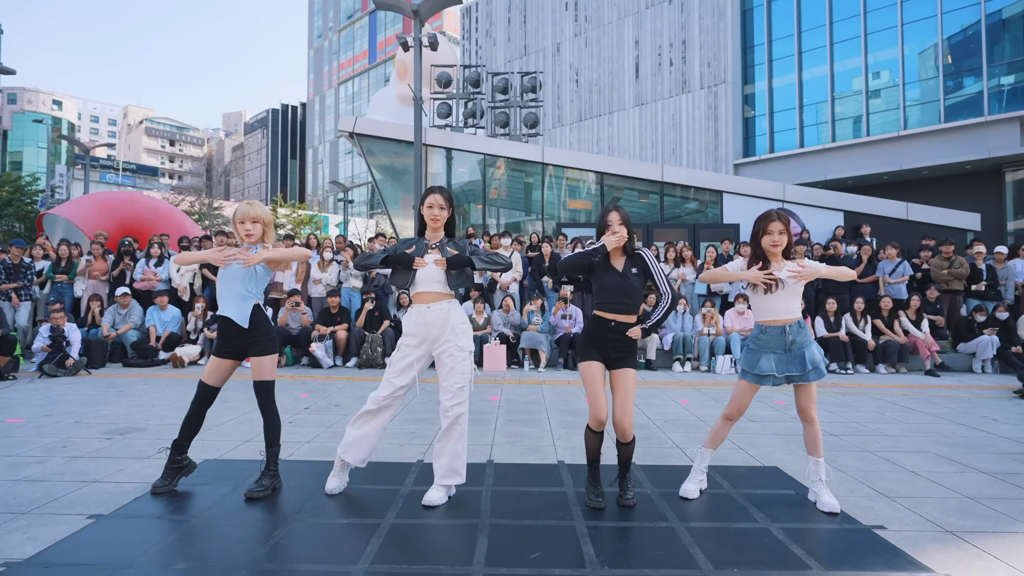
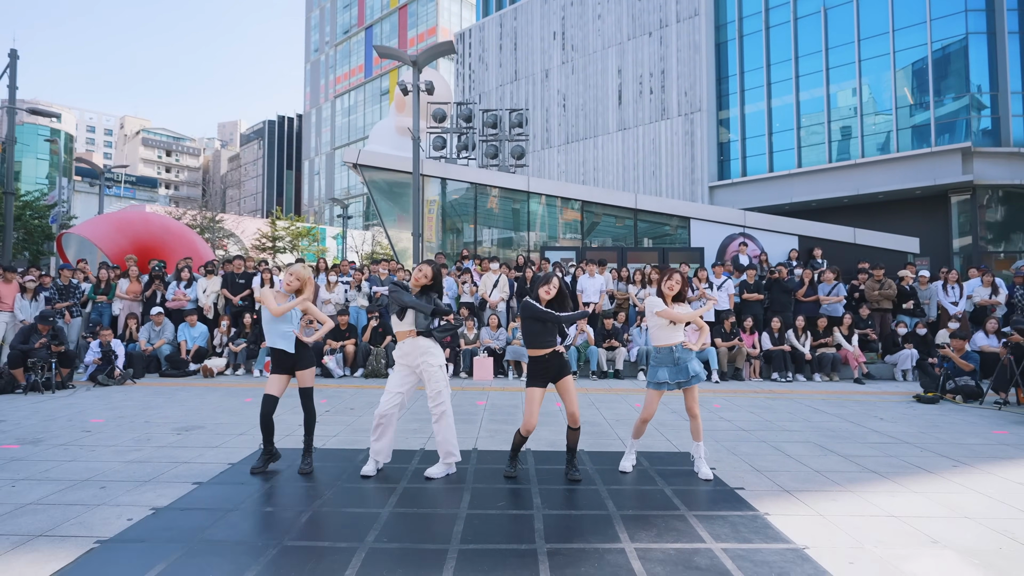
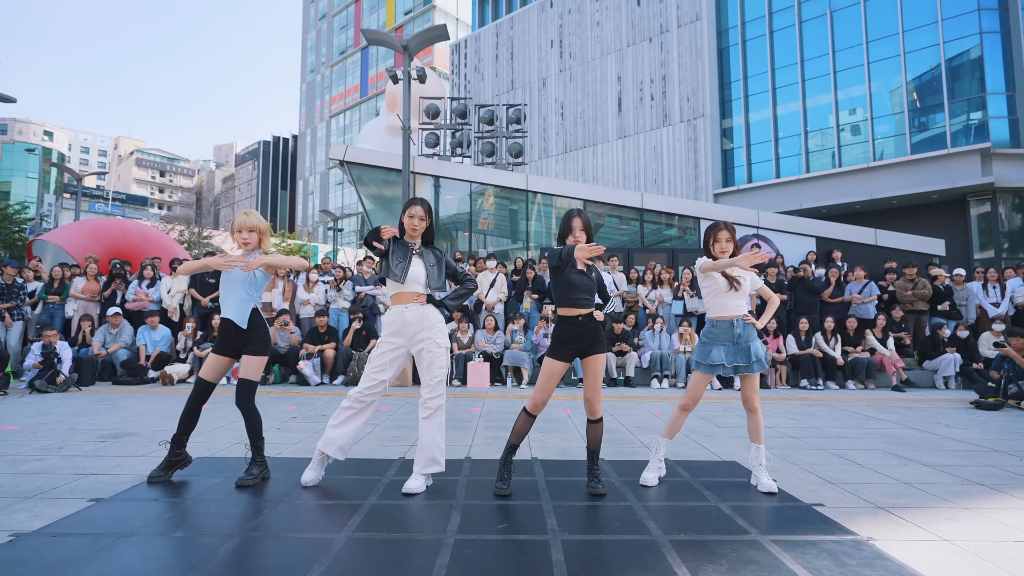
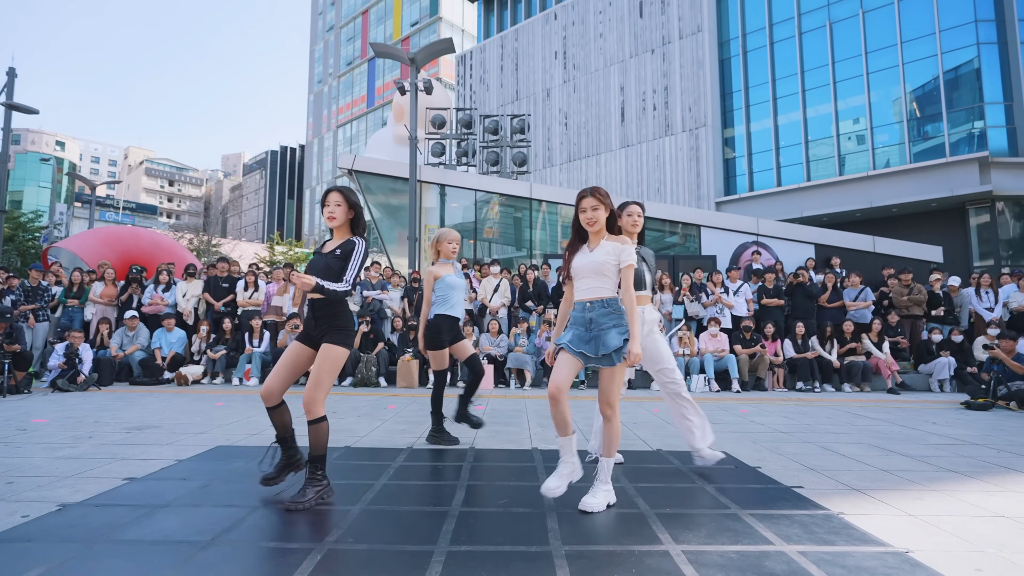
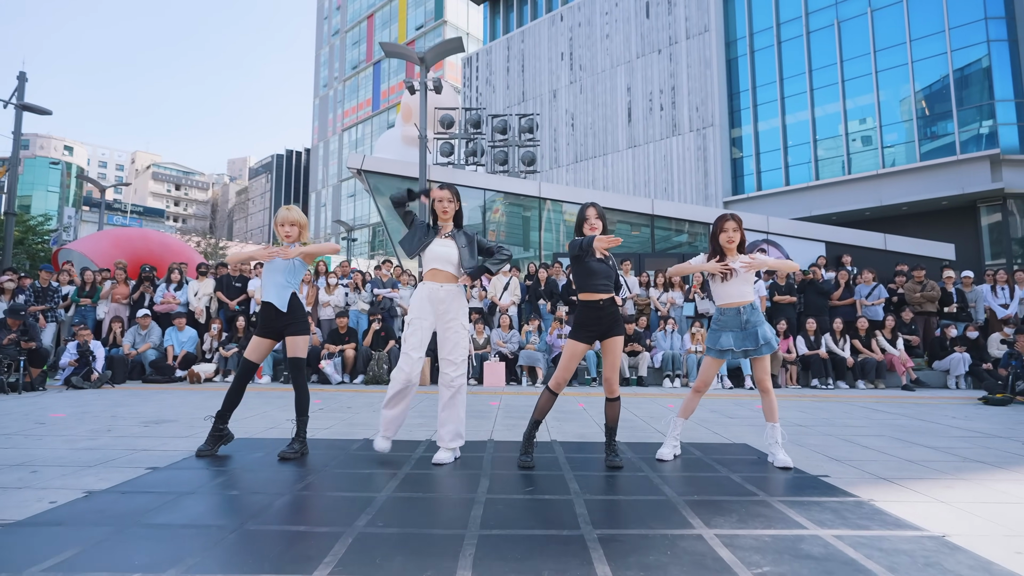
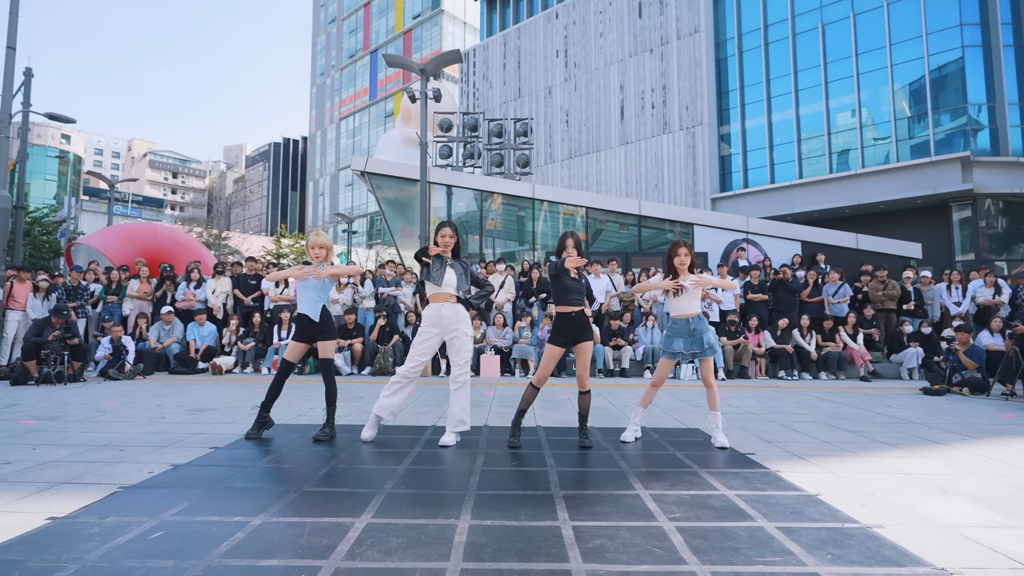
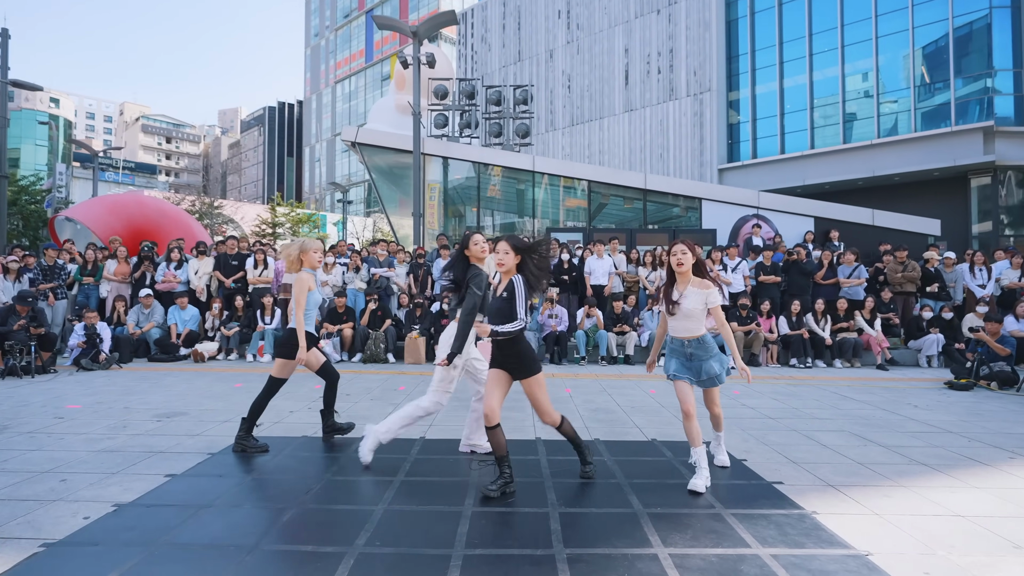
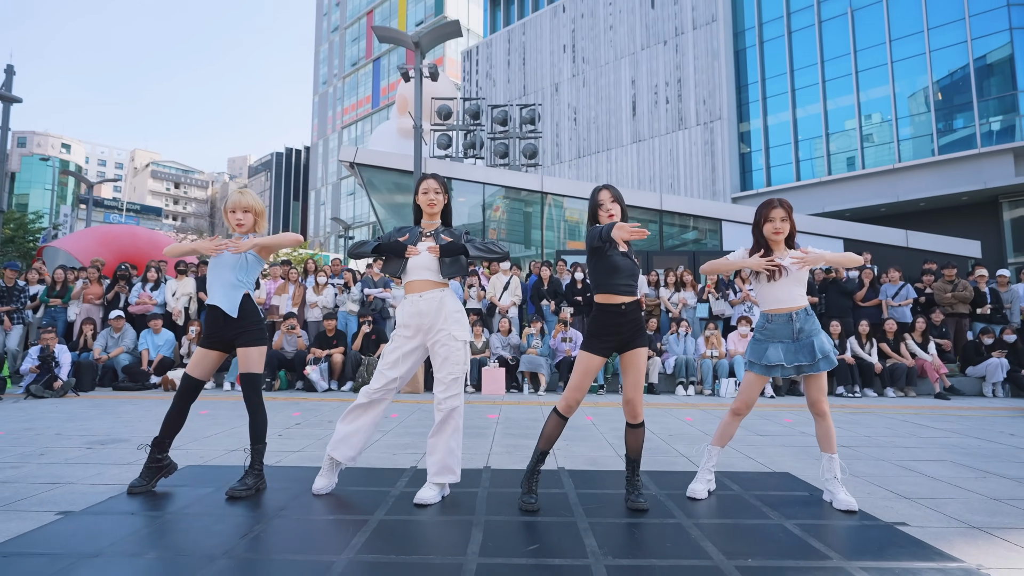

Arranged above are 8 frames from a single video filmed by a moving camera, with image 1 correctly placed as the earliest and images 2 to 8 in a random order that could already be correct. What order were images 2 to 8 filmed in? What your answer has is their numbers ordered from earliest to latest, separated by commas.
8, 5, 6, 3, 2, 7, 4
